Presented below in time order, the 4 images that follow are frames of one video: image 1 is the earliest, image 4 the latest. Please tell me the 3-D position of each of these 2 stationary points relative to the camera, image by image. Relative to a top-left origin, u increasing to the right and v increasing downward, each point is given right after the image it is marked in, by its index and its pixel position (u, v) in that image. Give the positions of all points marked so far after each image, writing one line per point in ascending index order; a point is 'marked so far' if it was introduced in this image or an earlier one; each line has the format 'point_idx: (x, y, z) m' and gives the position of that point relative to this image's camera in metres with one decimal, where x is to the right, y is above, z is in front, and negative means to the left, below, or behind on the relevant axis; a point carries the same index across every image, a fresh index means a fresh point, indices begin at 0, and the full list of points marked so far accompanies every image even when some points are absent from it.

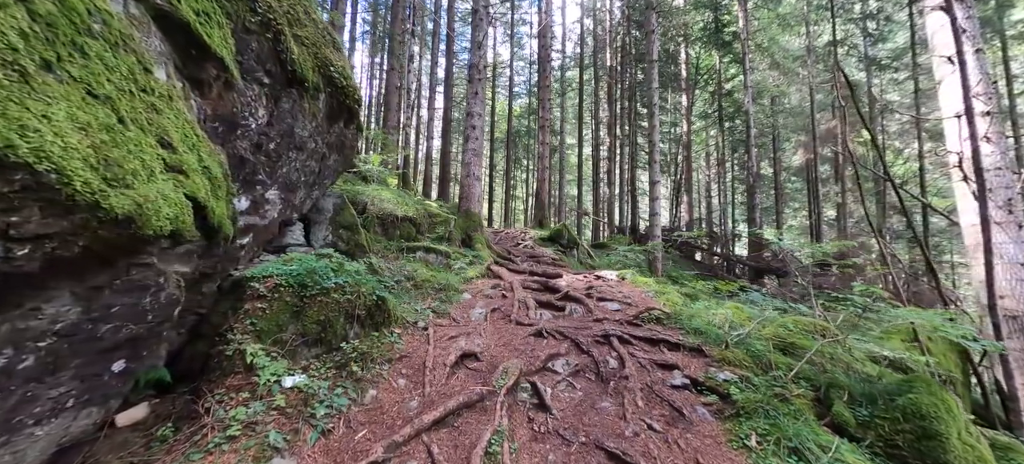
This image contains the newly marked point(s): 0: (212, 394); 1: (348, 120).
0: (-2.4, -1.3, +2.9) m
1: (-2.7, +1.8, +5.8) m
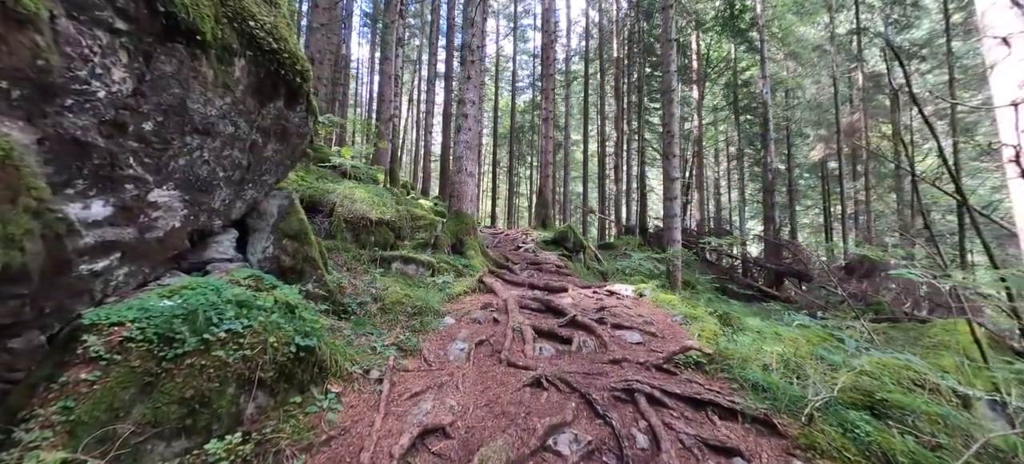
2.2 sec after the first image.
0: (-2.6, -1.5, +1.6) m
1: (-2.8, +1.7, +4.5) m
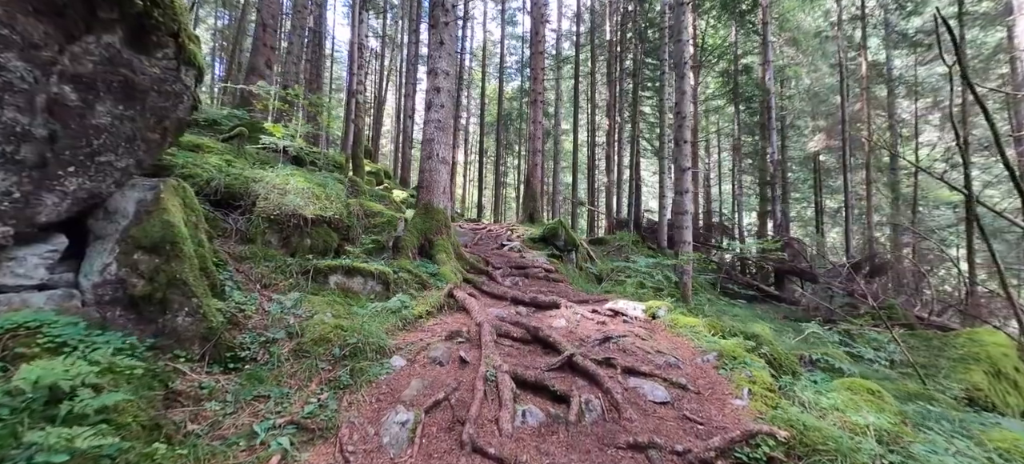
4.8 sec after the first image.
0: (-2.8, -1.7, +0.1) m
1: (-3.0, +1.6, +2.8) m
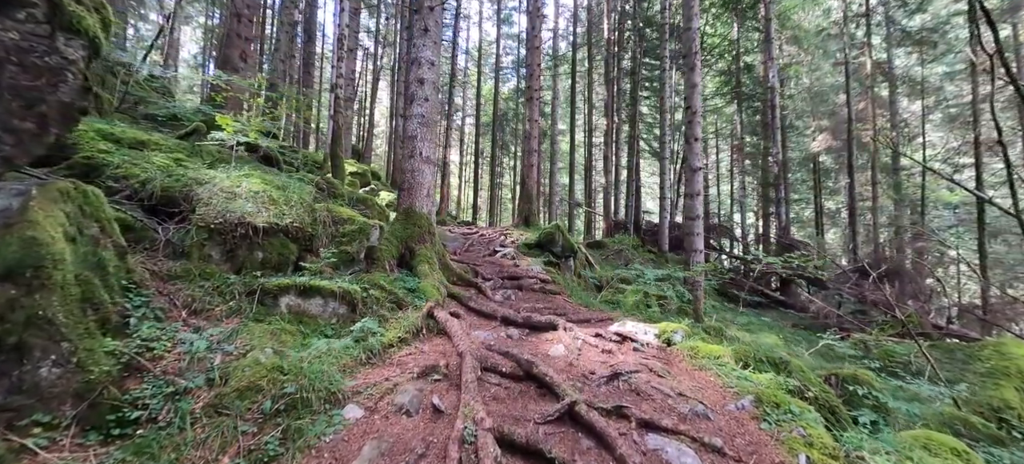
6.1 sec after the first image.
0: (-2.8, -1.8, -0.8) m
1: (-3.2, +1.5, +2.0) m
